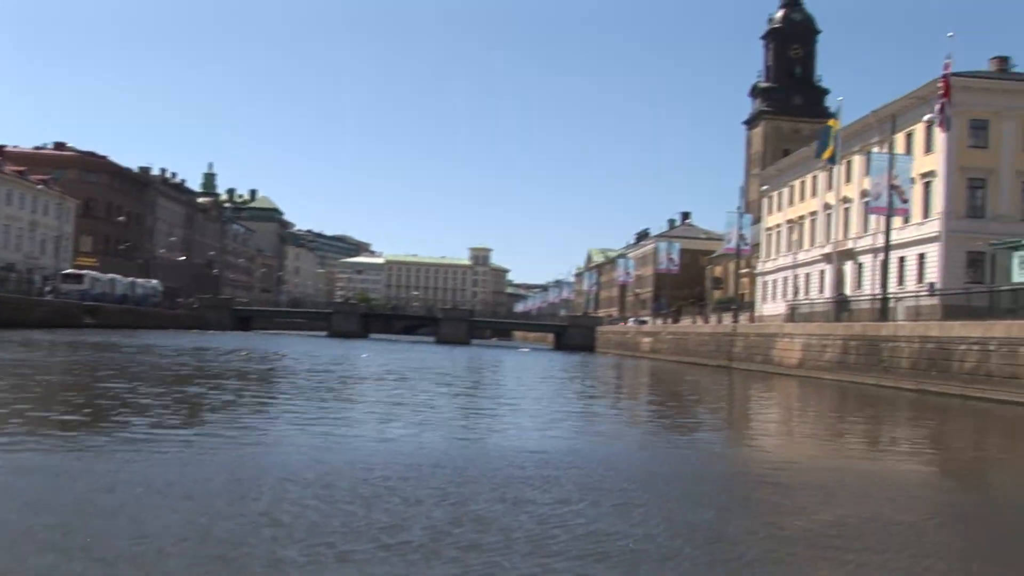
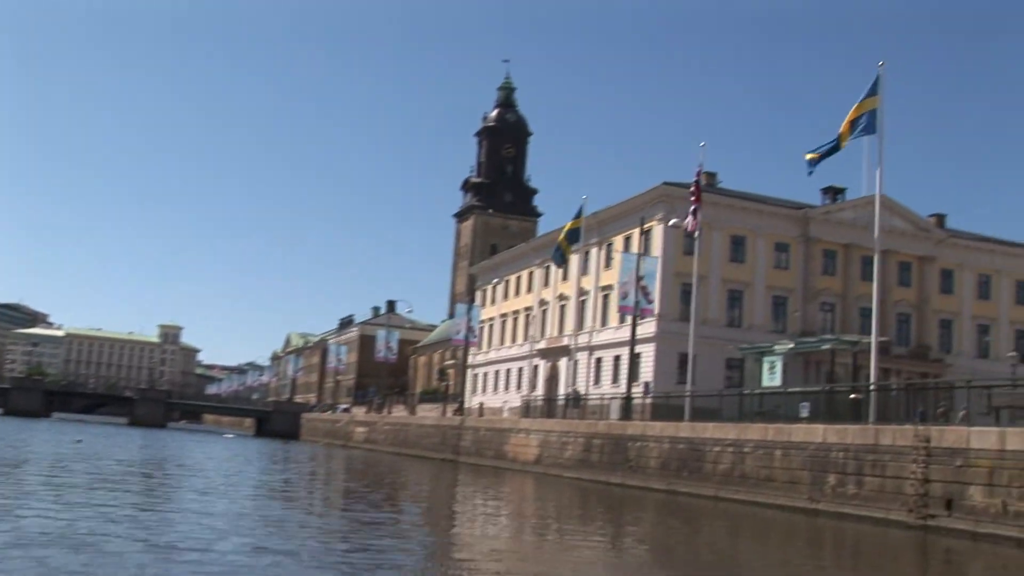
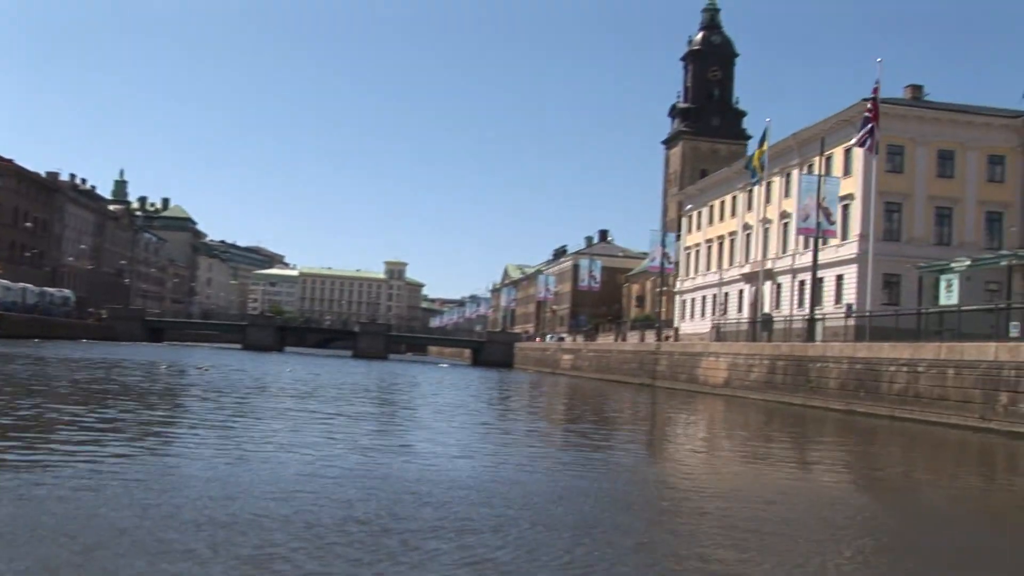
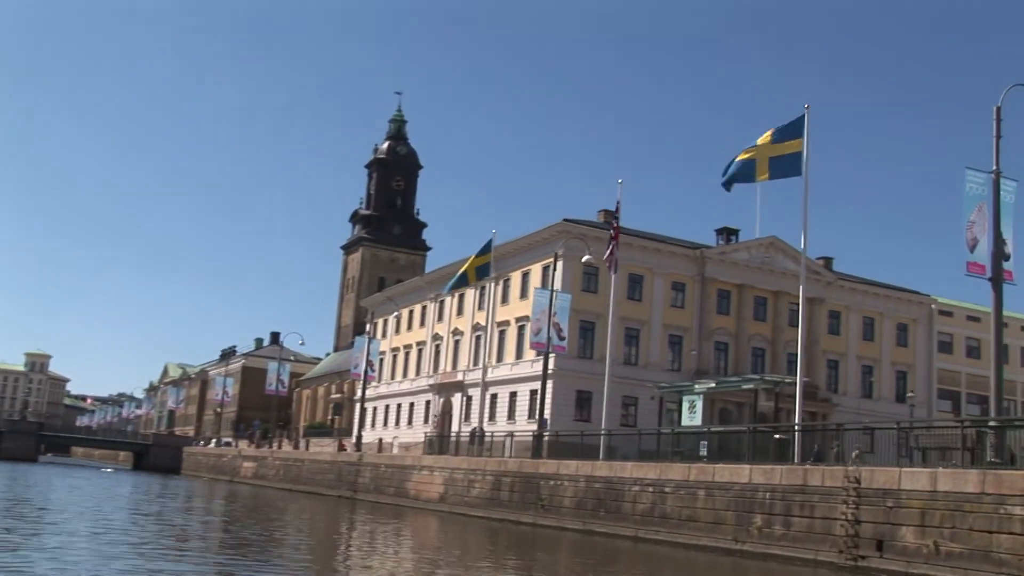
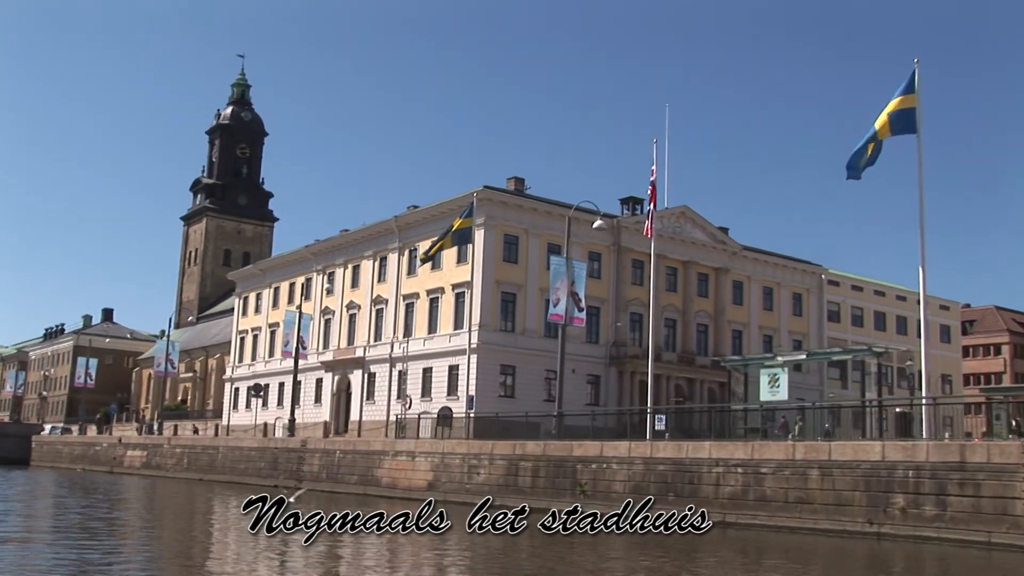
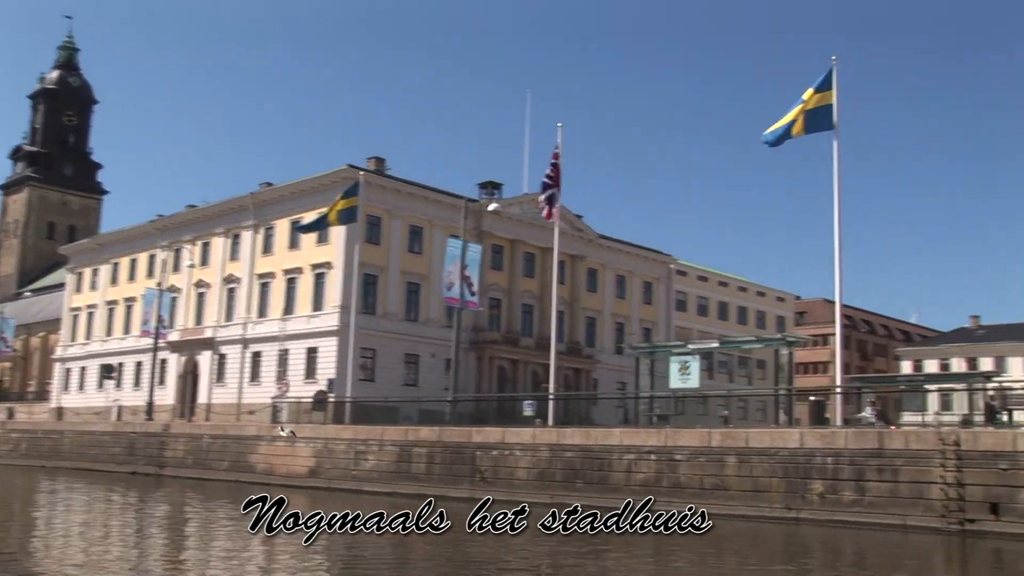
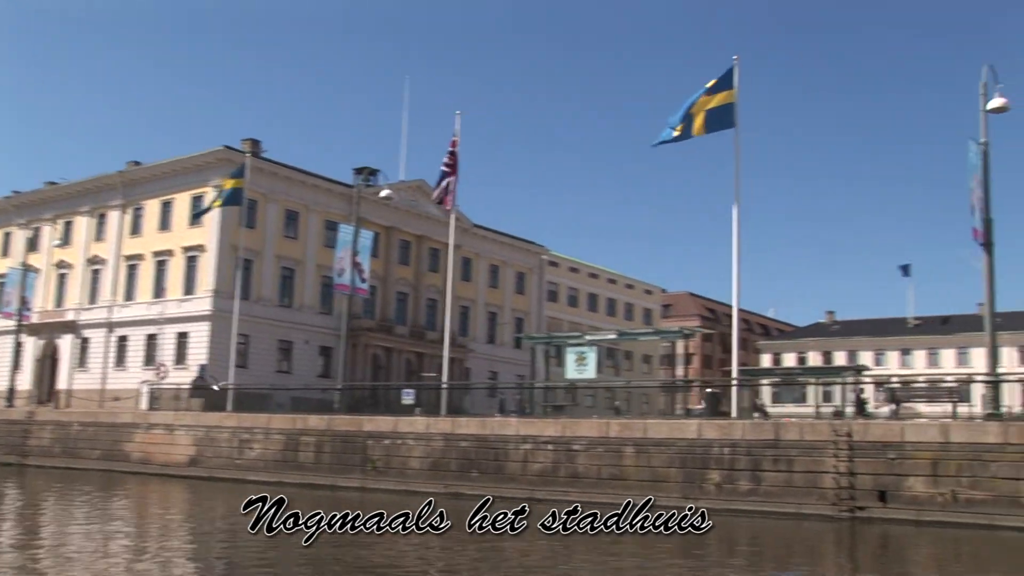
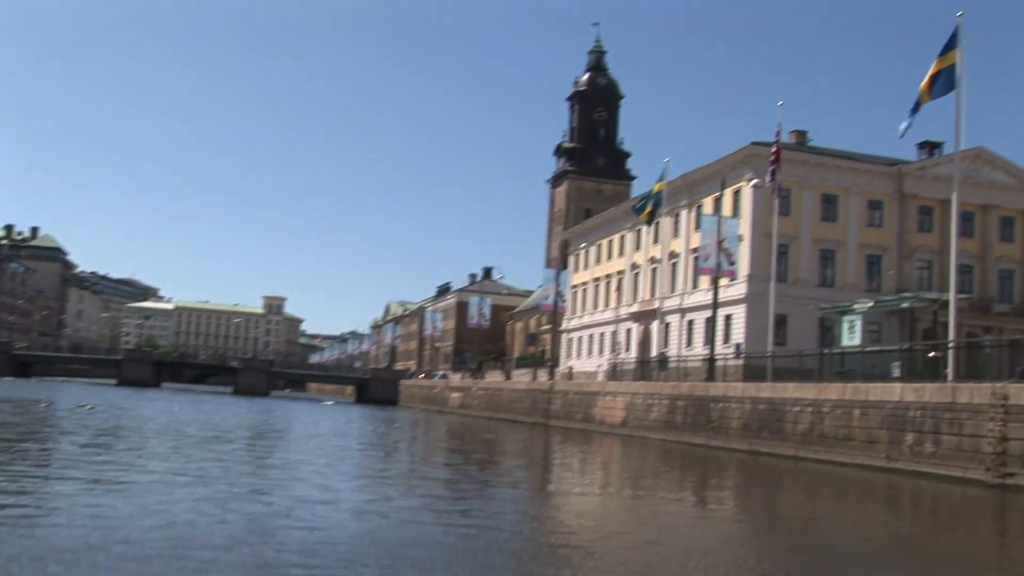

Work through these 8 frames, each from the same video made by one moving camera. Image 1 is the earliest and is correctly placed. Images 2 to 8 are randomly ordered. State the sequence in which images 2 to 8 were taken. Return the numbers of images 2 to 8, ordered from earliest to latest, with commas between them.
3, 8, 2, 4, 5, 6, 7
